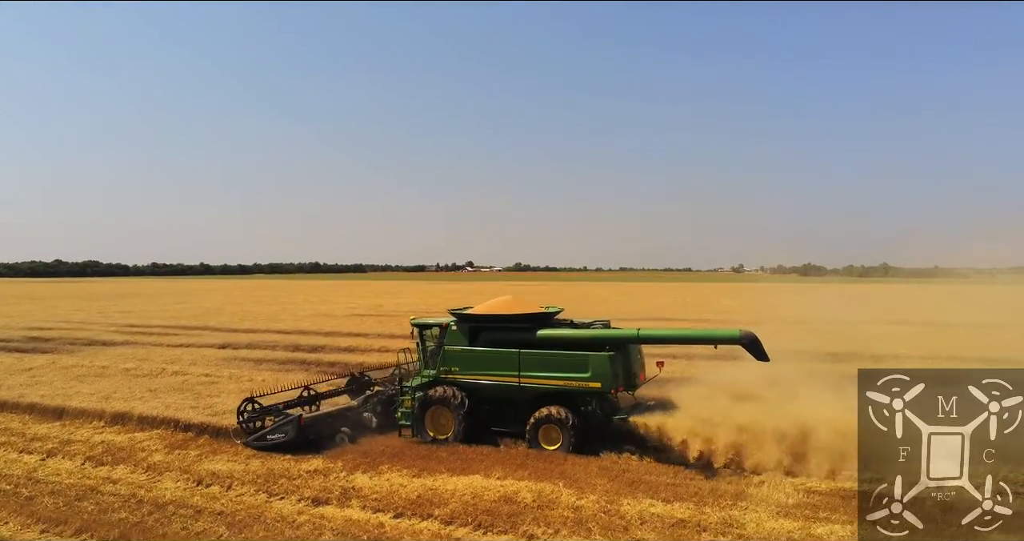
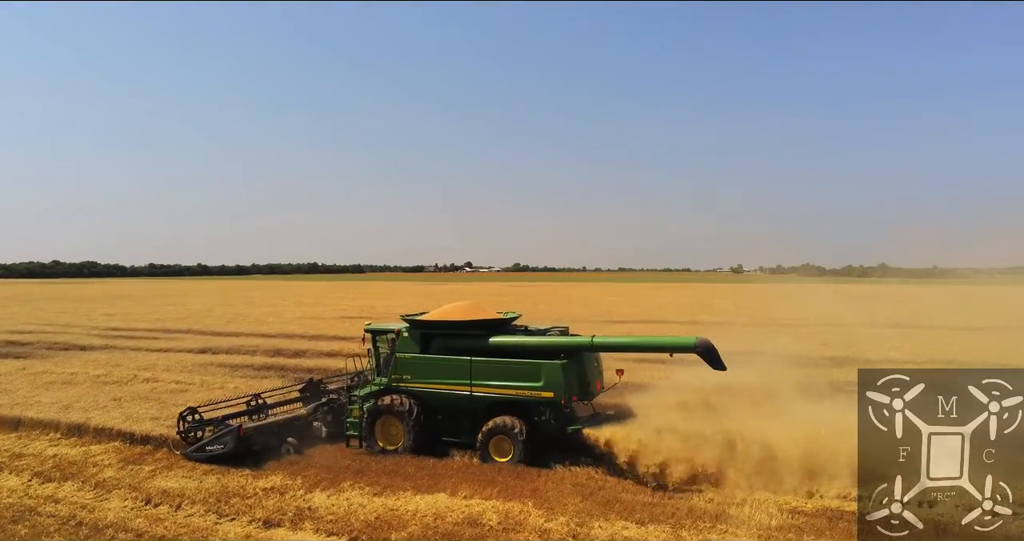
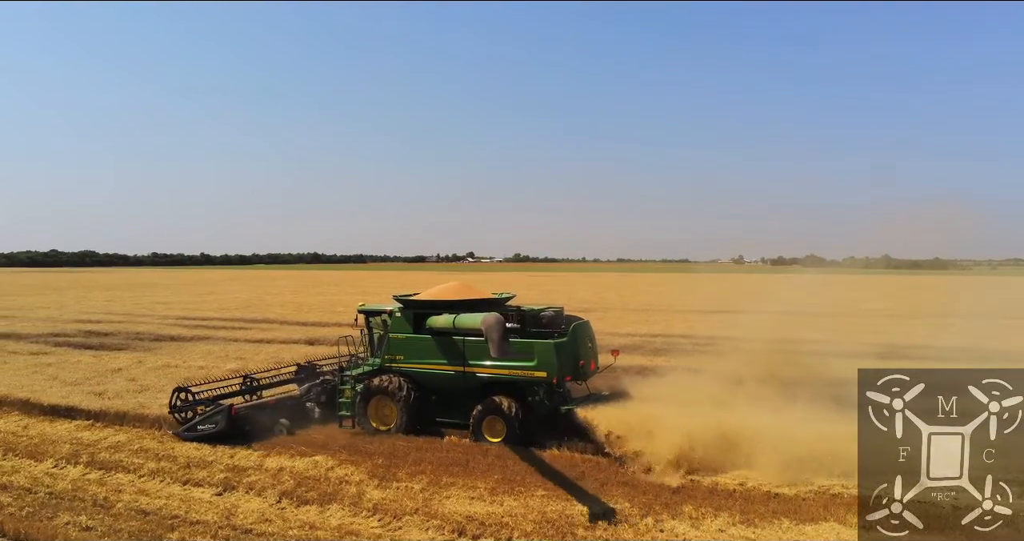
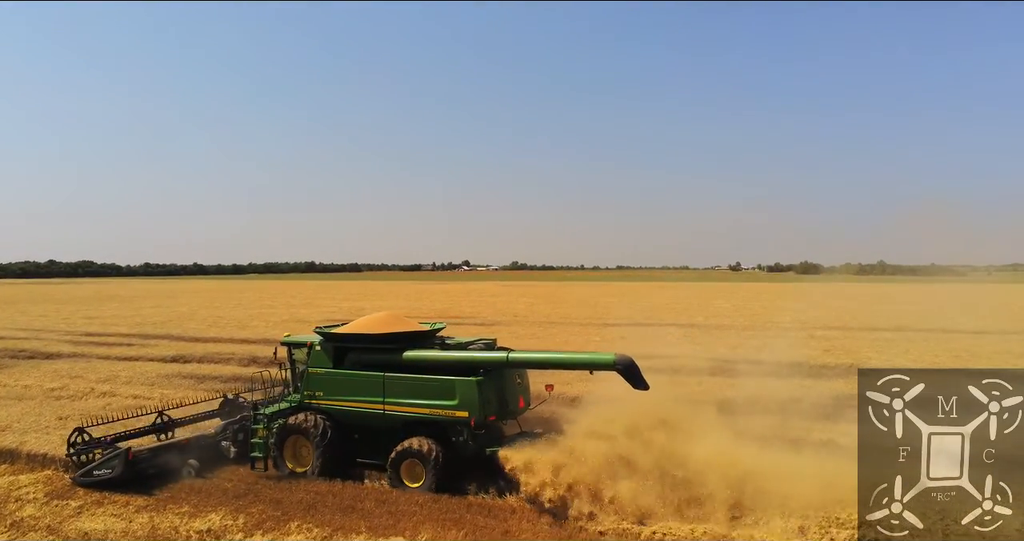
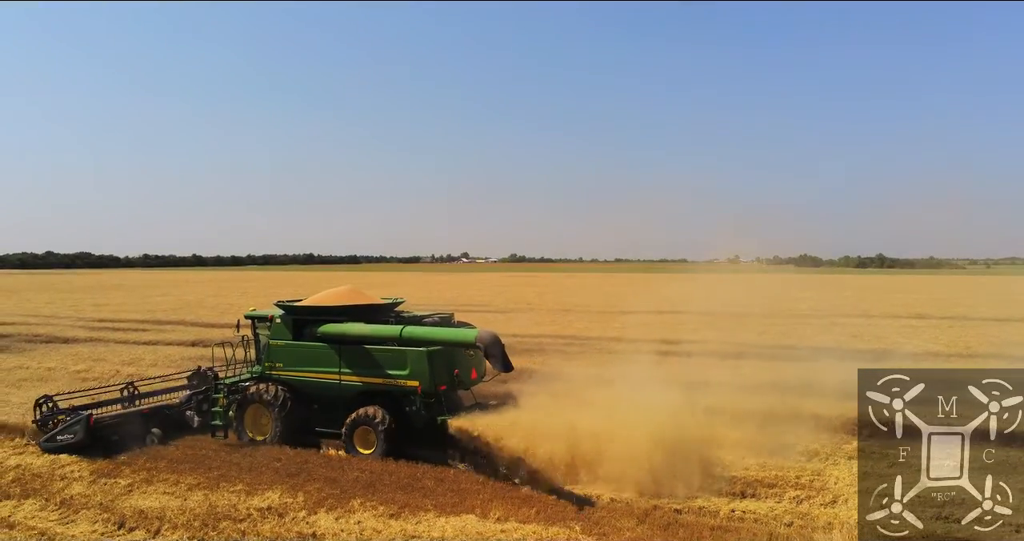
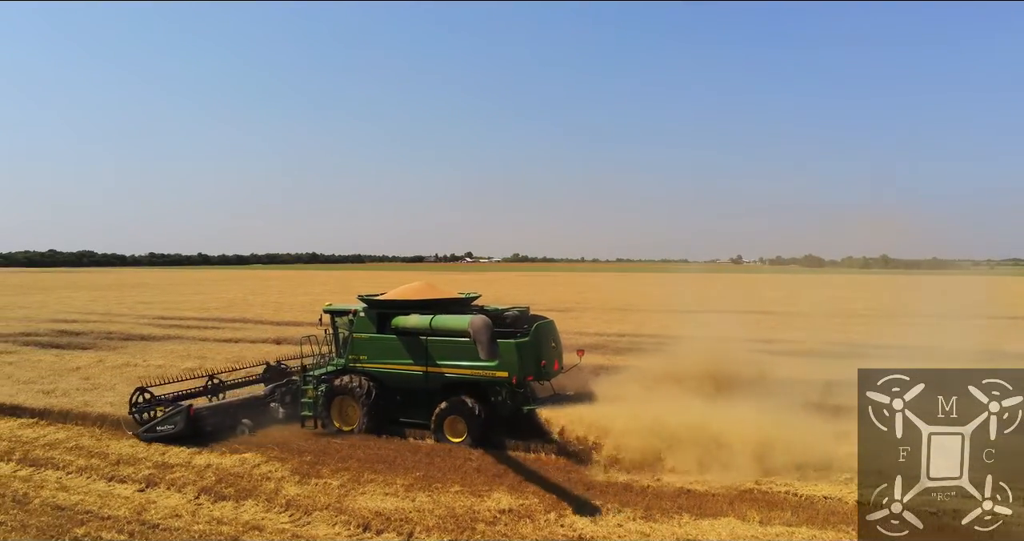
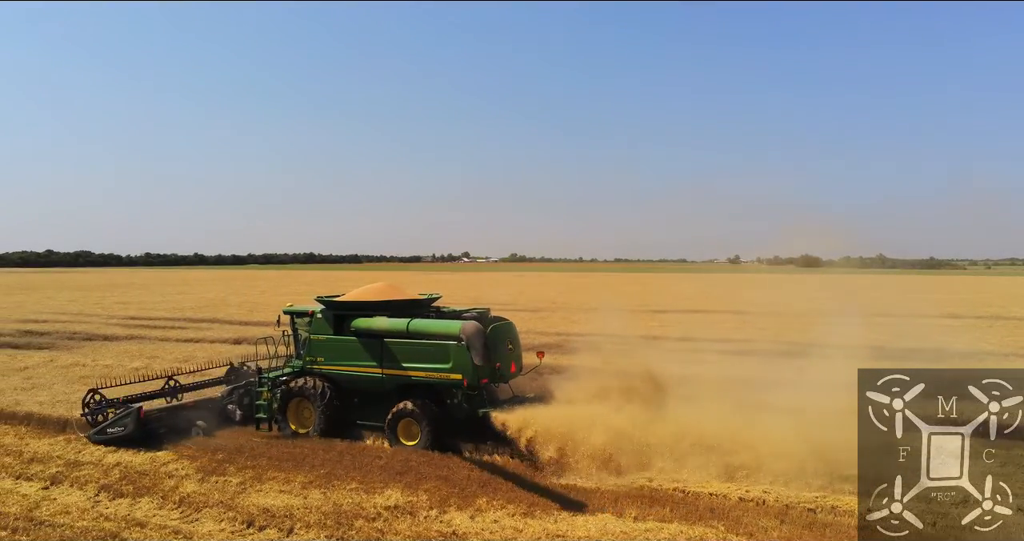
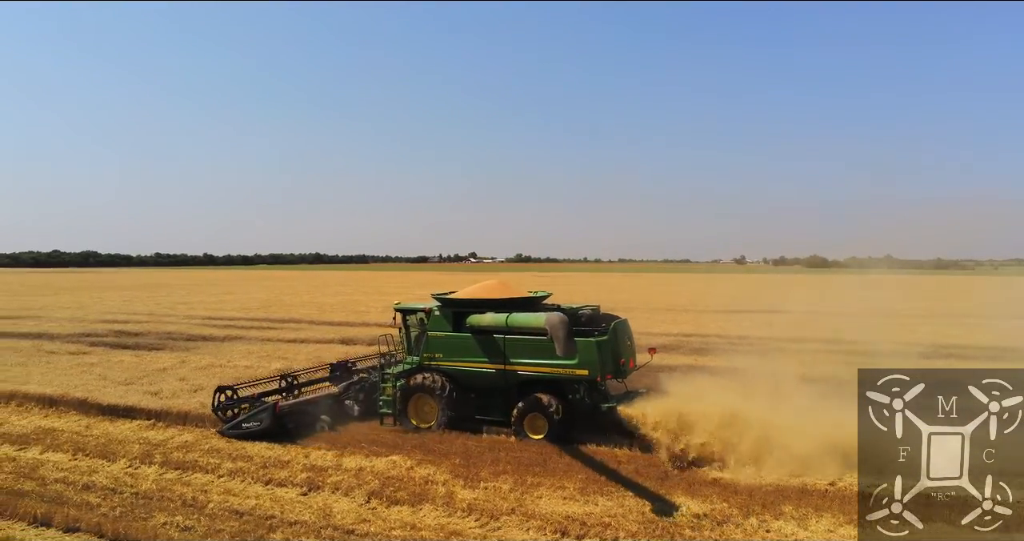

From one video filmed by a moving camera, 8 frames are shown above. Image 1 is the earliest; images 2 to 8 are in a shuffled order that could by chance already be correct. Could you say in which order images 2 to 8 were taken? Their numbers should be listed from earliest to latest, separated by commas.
2, 4, 5, 7, 6, 3, 8
